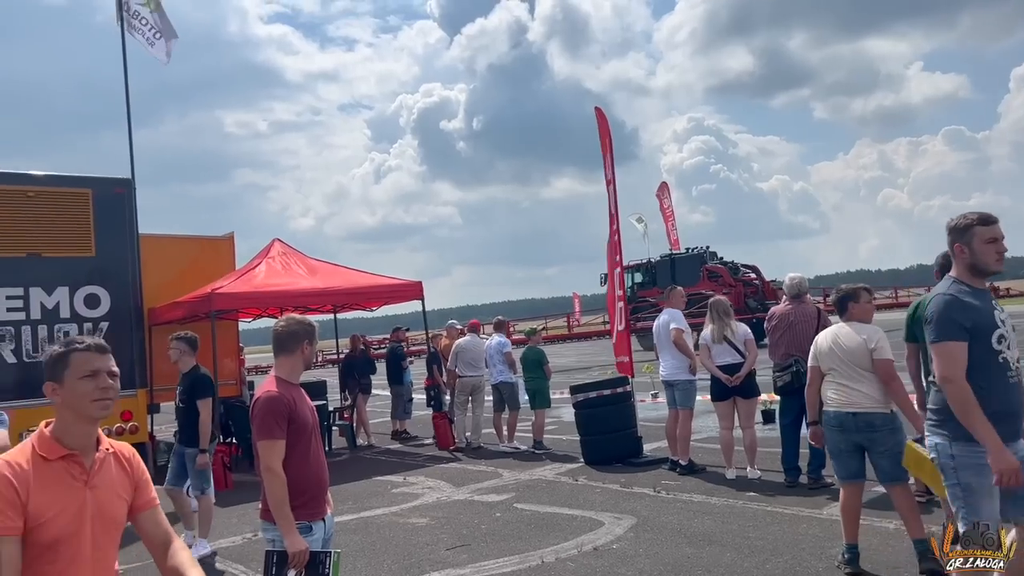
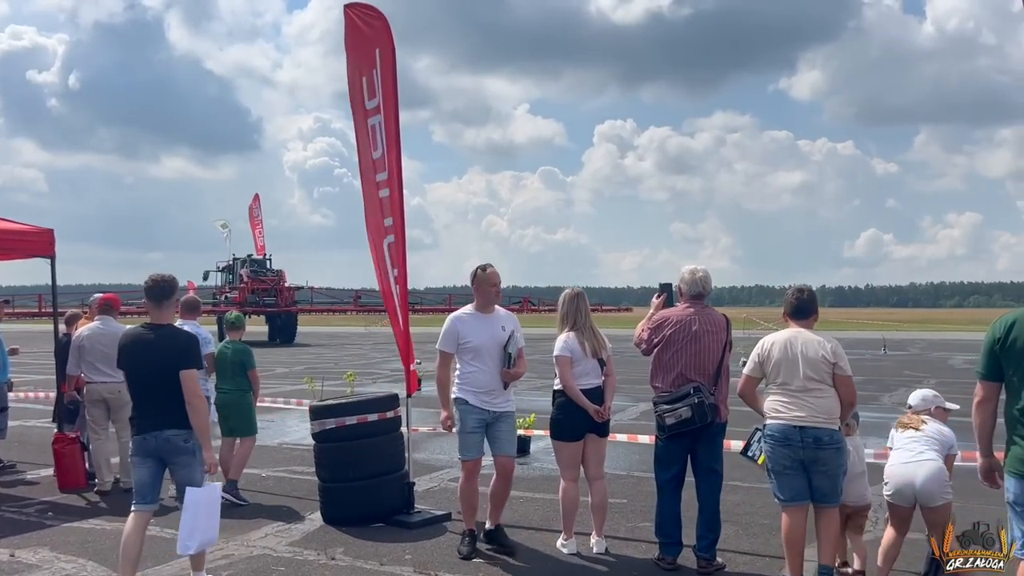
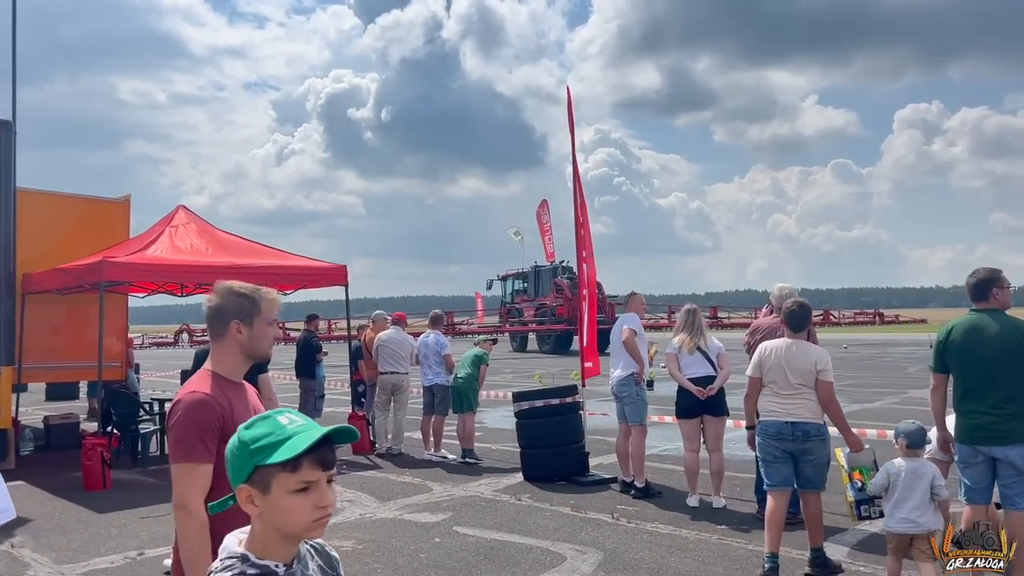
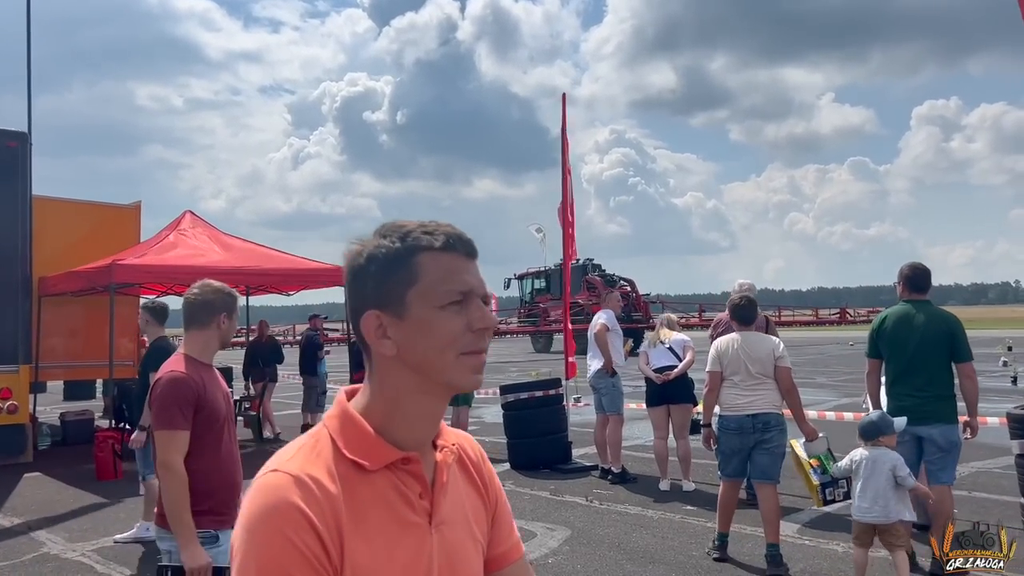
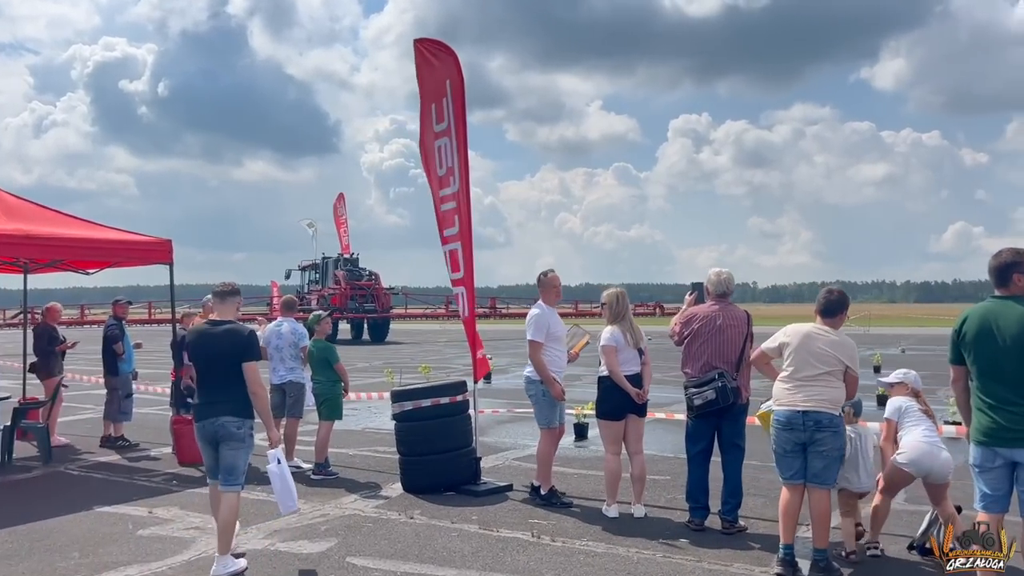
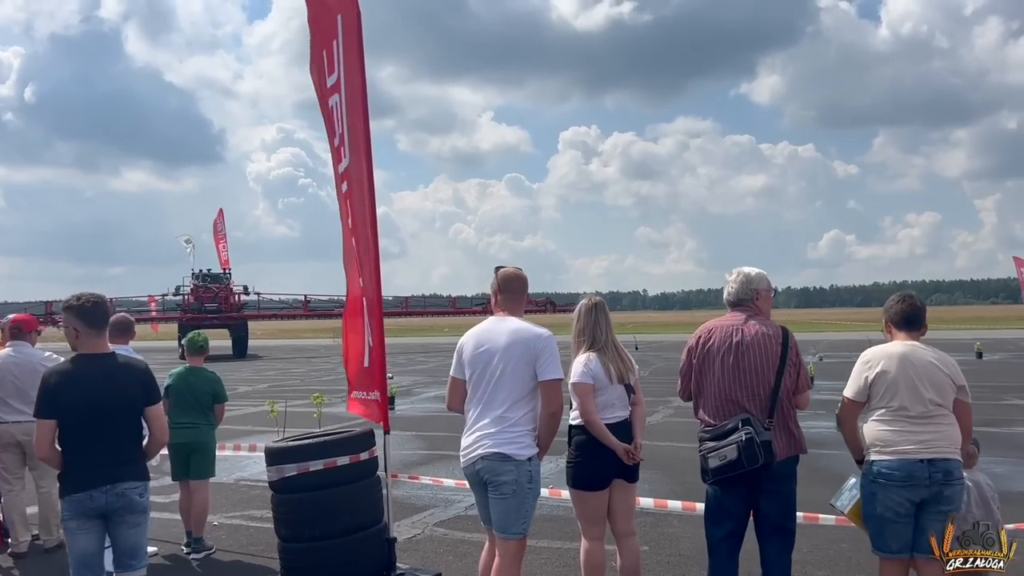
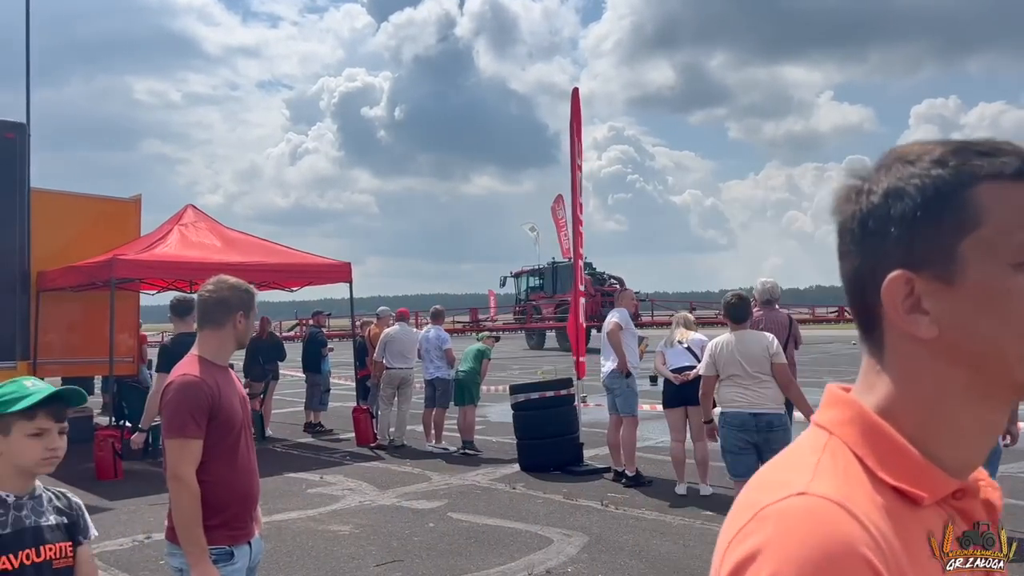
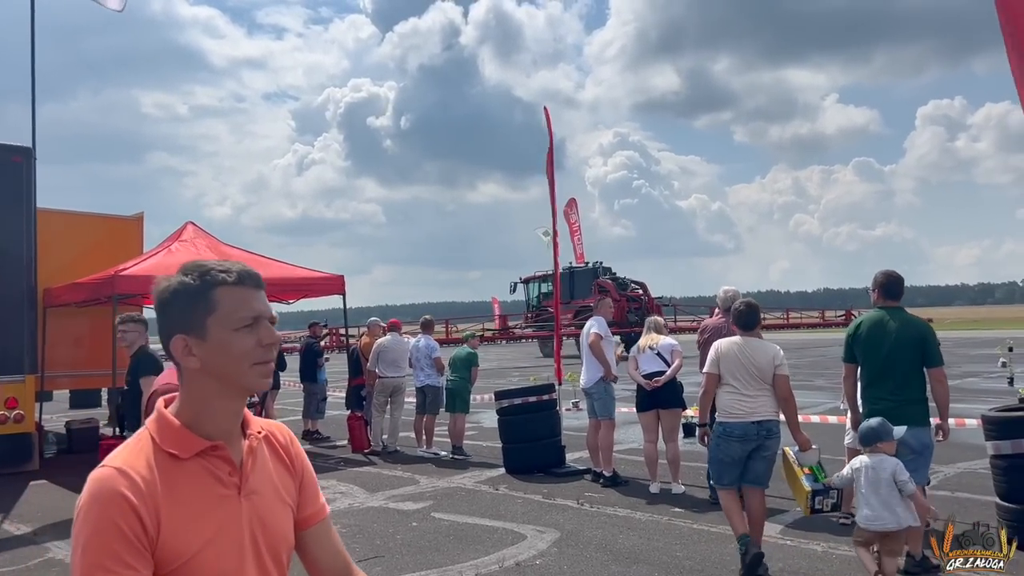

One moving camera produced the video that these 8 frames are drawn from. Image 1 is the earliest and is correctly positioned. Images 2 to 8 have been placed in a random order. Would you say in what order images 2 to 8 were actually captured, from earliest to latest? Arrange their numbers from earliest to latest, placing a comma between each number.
8, 4, 7, 3, 5, 2, 6
